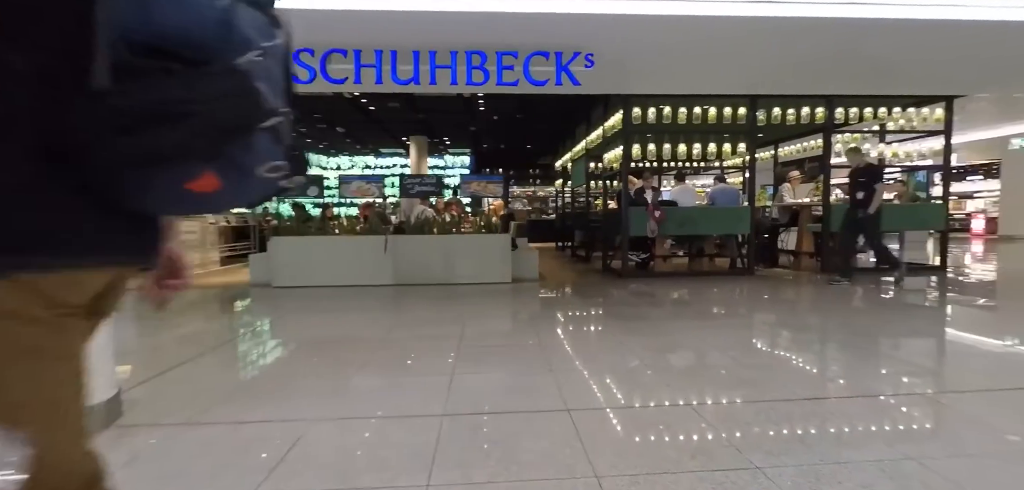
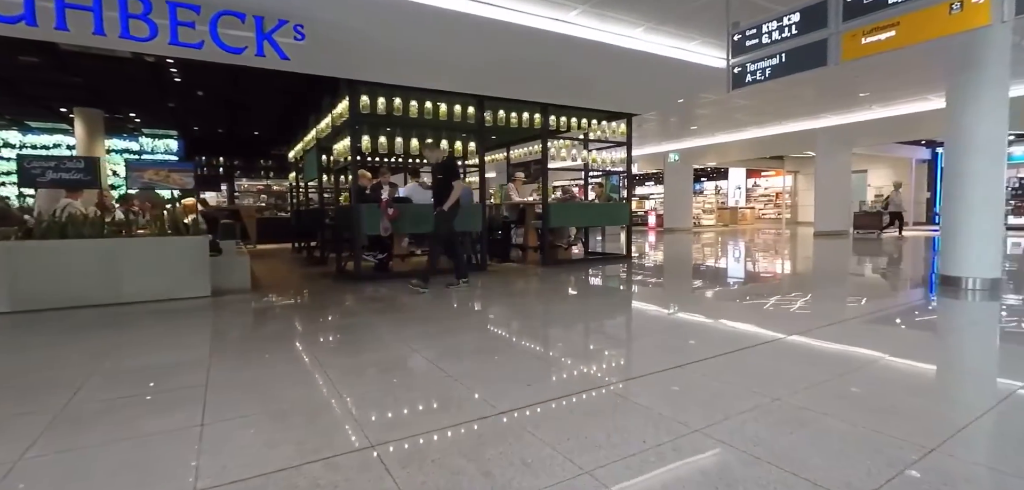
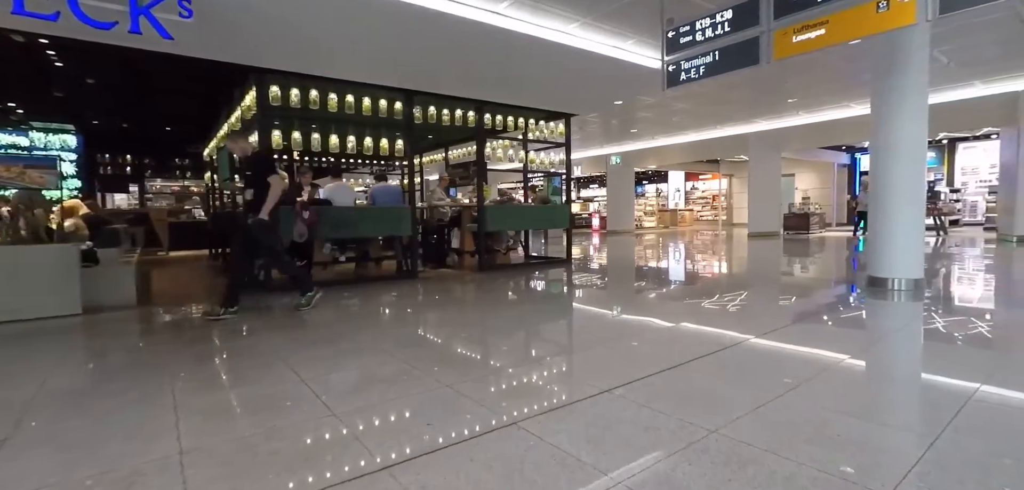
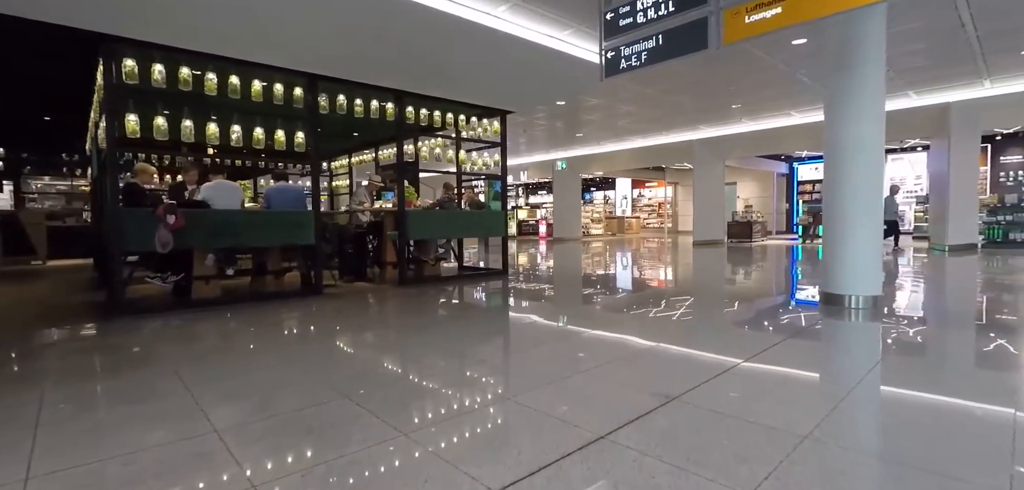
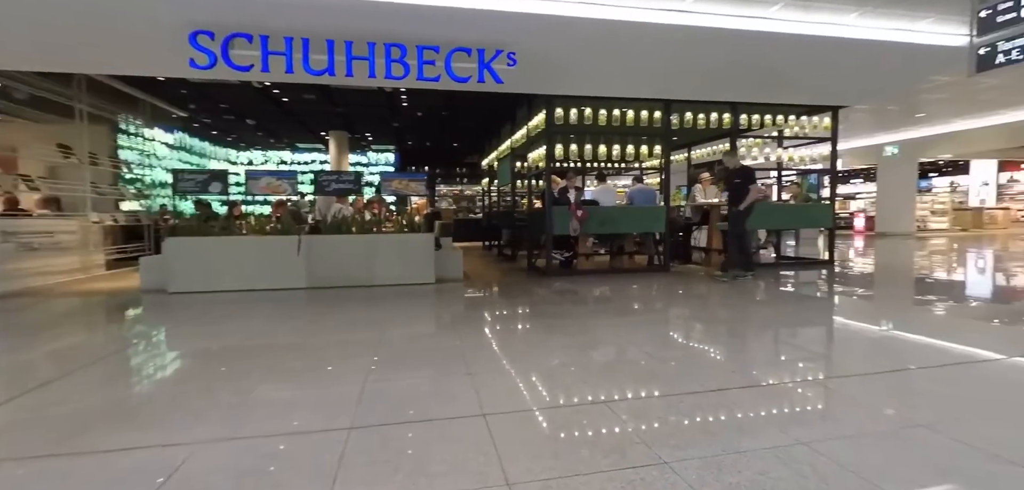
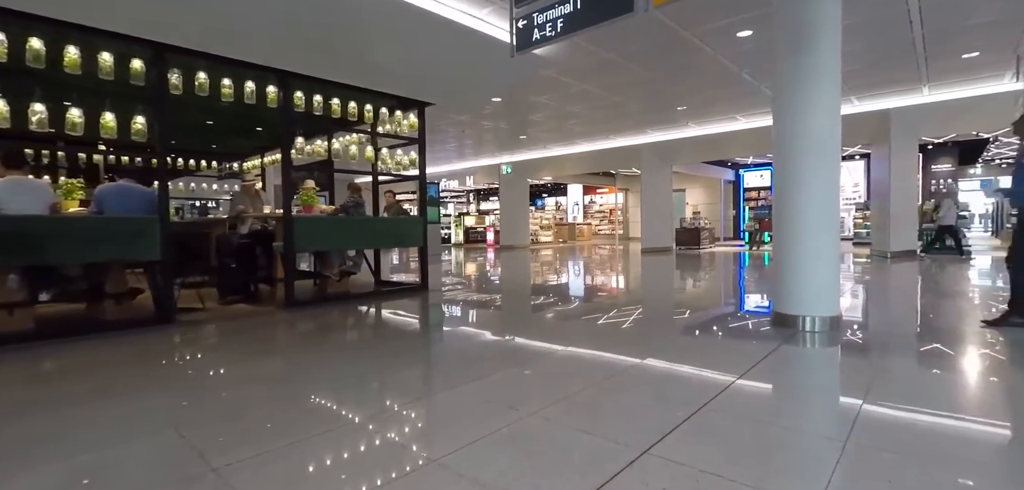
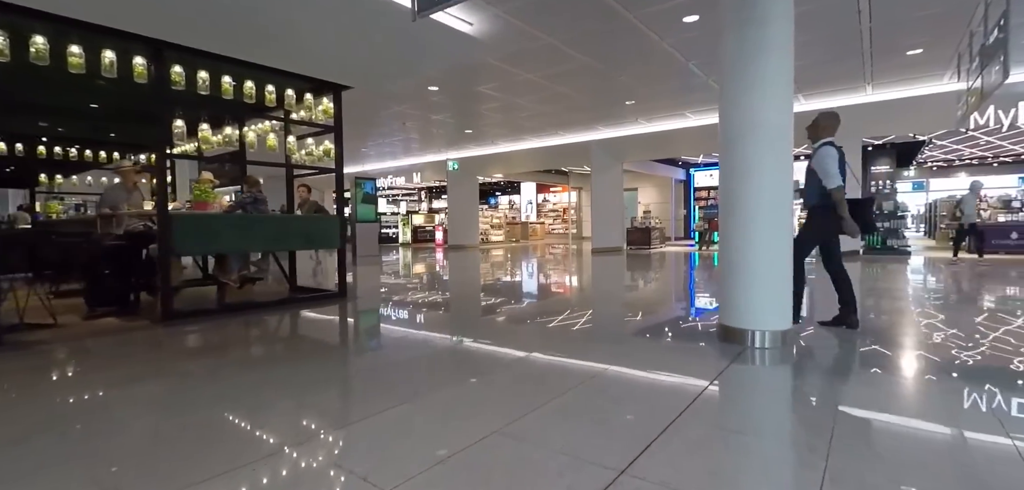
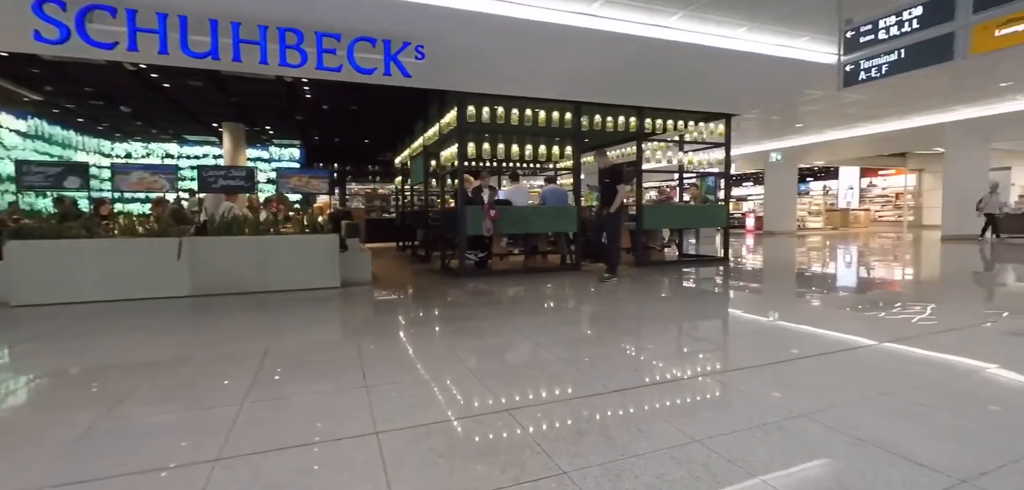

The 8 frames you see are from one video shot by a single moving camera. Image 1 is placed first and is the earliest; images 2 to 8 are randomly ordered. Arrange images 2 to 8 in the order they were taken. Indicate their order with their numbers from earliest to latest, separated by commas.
5, 8, 2, 3, 4, 6, 7
